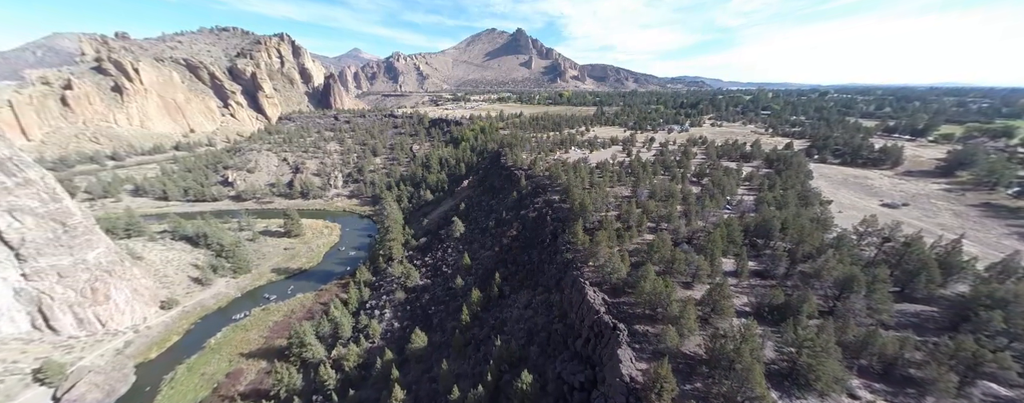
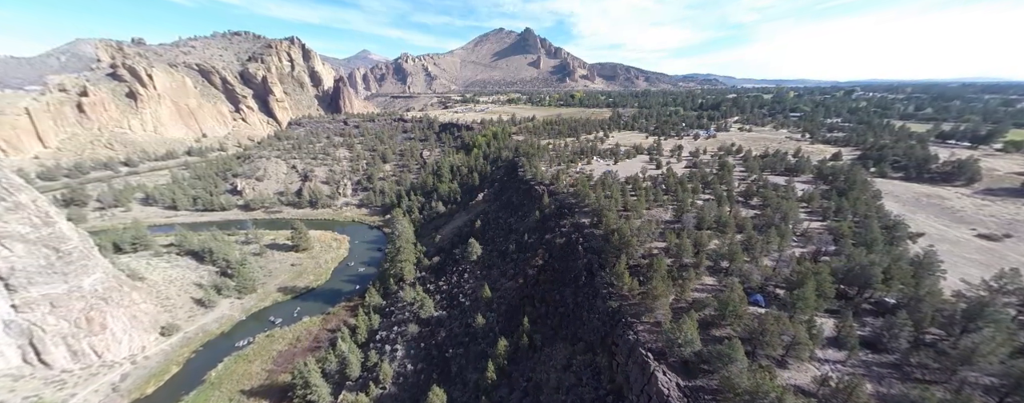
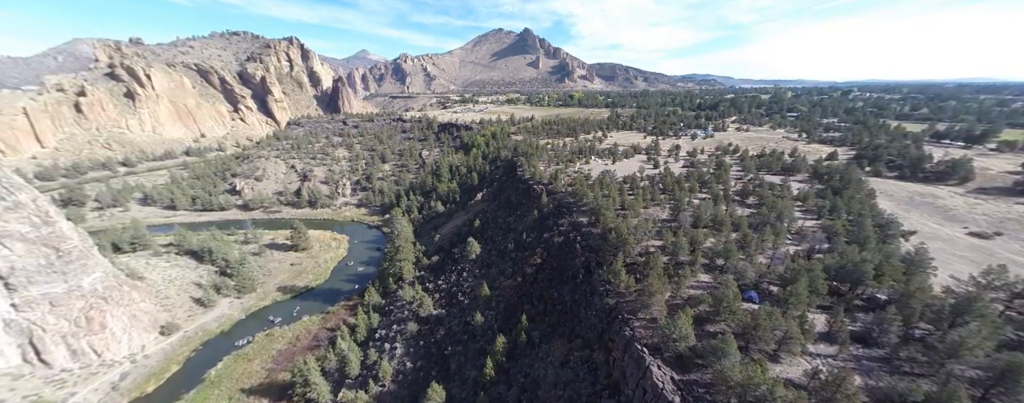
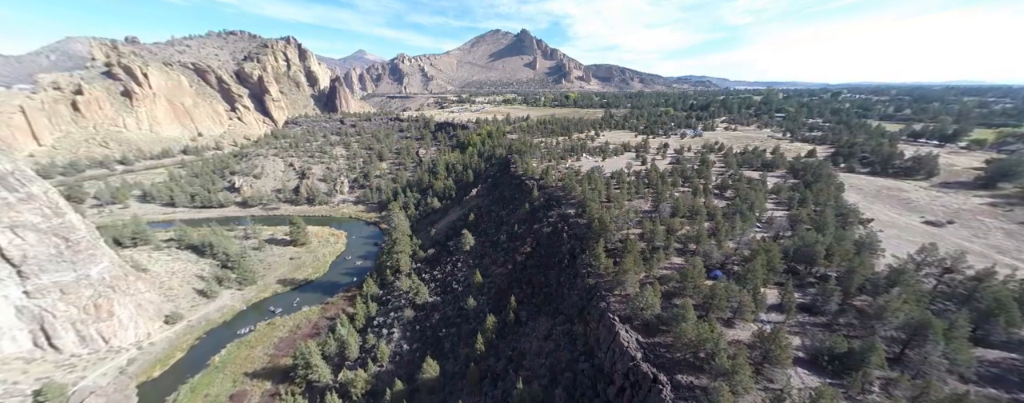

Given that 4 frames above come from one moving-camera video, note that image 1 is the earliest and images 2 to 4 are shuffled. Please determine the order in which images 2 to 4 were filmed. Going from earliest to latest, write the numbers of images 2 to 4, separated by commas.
4, 3, 2
